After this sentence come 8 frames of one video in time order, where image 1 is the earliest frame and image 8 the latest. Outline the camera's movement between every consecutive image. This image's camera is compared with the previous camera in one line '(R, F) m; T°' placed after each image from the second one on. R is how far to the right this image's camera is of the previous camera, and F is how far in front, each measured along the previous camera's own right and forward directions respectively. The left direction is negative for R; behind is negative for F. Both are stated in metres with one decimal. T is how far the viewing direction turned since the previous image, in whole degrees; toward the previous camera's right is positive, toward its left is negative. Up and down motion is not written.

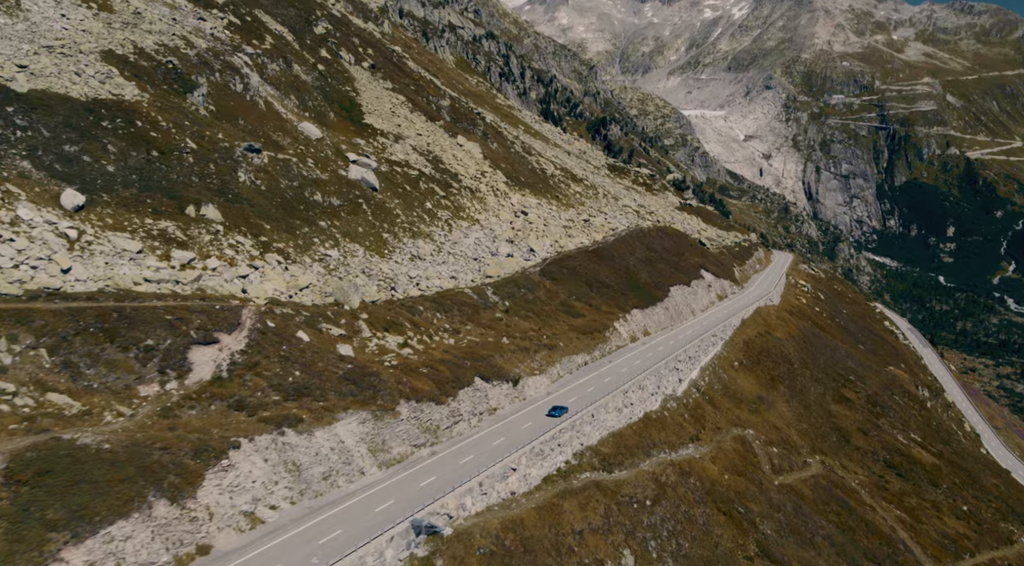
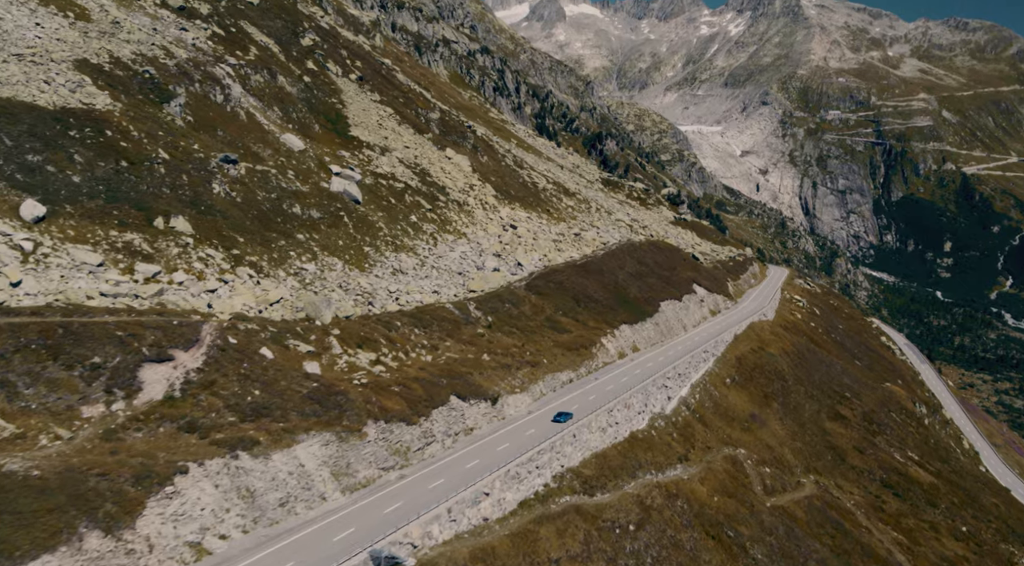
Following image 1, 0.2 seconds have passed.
(+1.4, +2.0) m; 0°
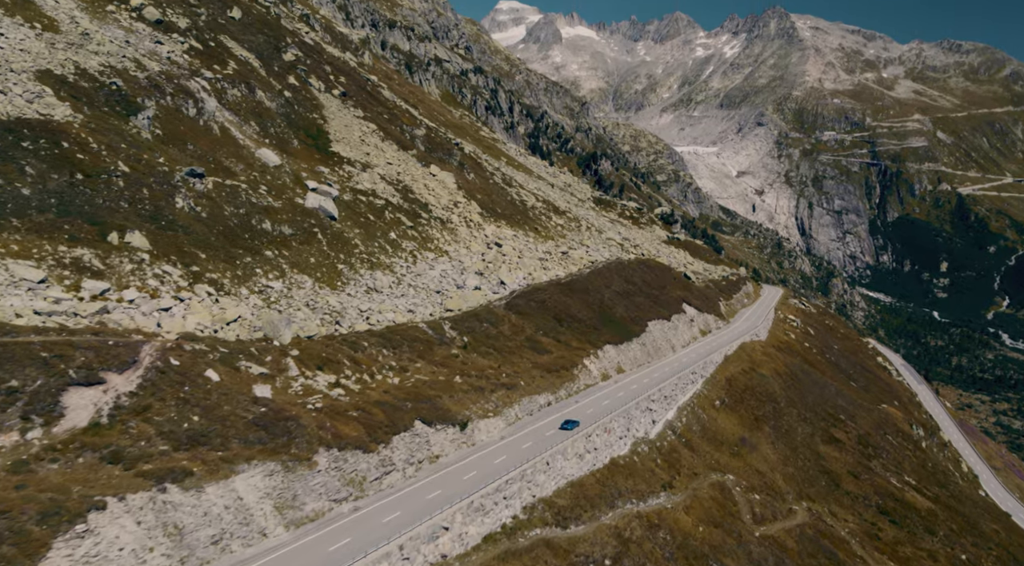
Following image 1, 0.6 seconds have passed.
(+1.9, +2.7) m; 0°
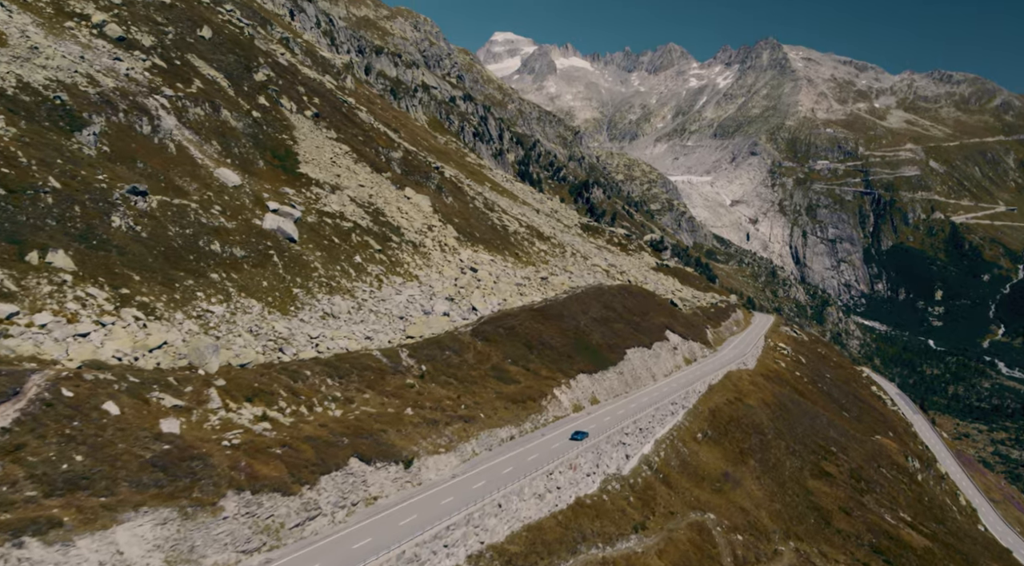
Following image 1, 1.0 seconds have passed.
(+2.9, +4.1) m; 0°
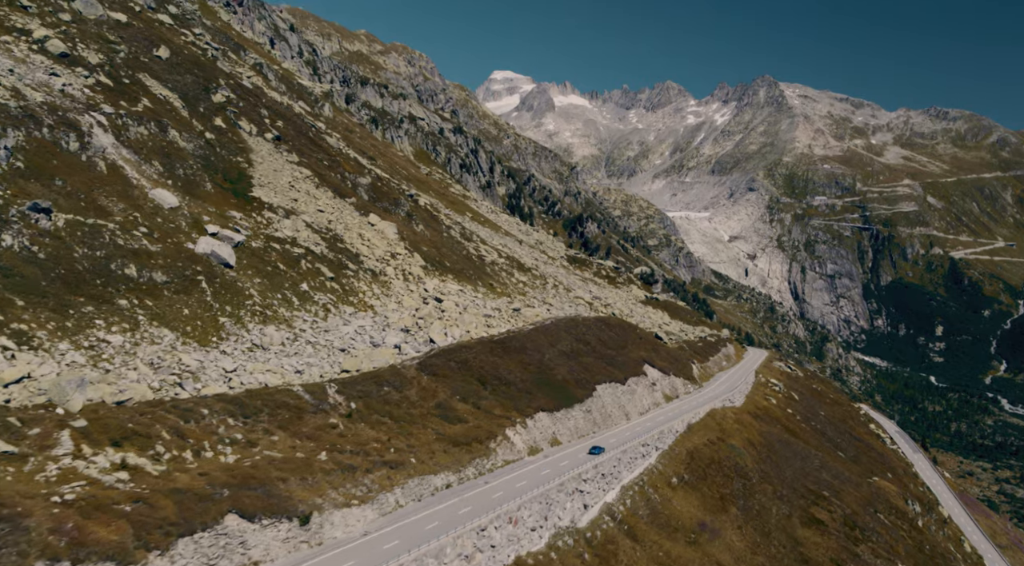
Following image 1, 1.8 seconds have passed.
(+4.3, +6.4) m; 0°
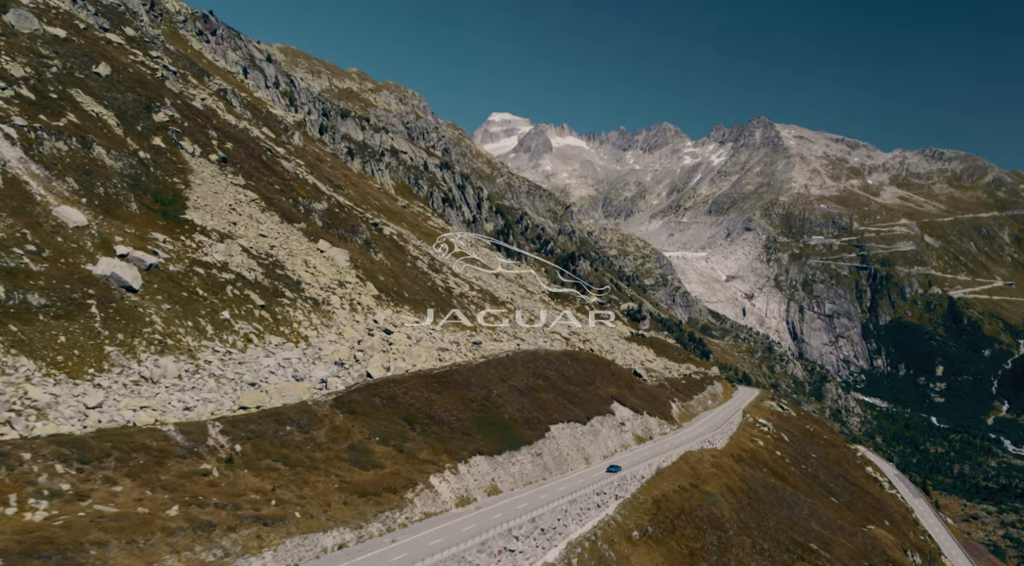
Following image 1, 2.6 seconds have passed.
(+5.2, +7.7) m; 0°
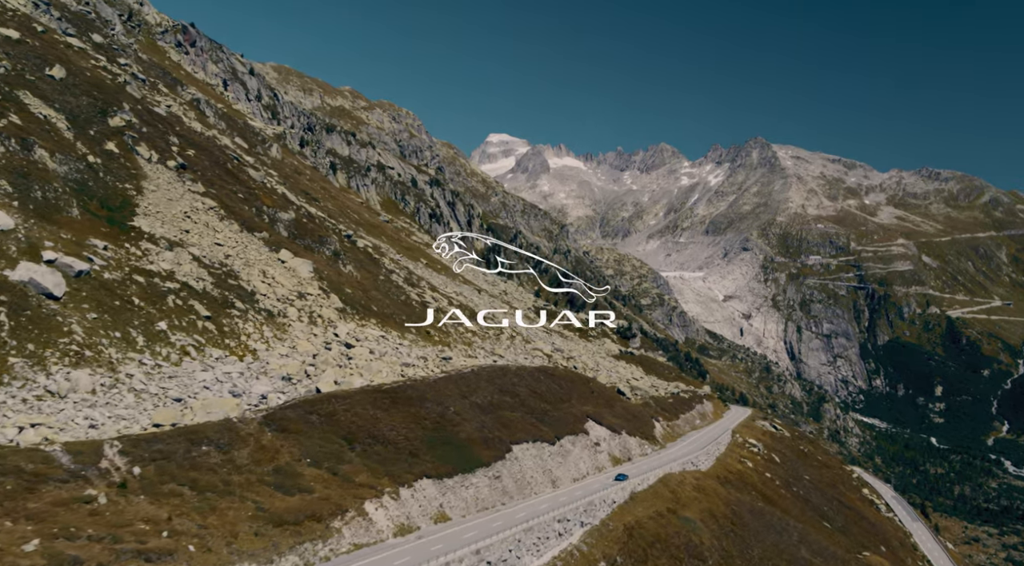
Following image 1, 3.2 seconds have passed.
(+3.4, +5.0) m; 0°
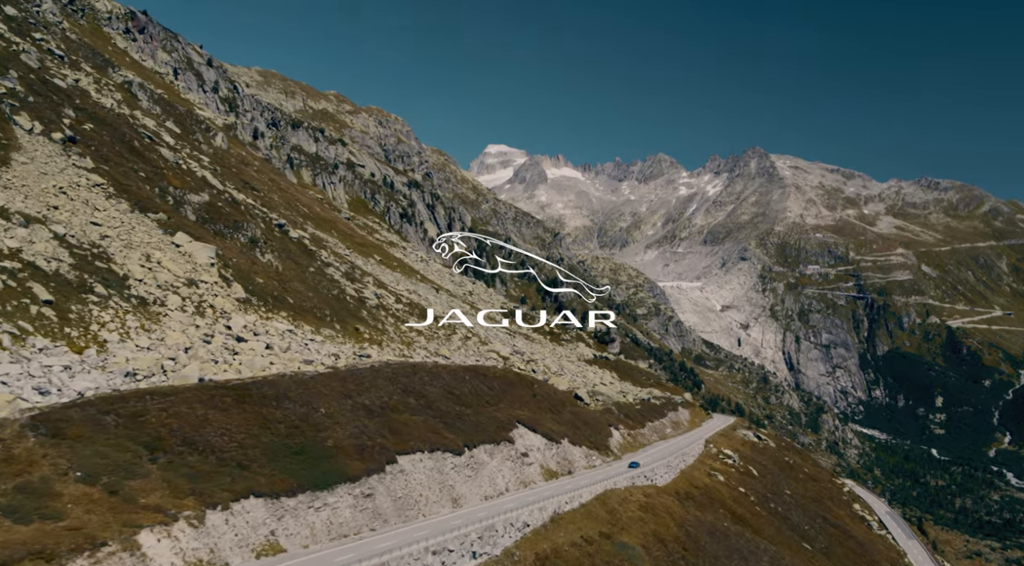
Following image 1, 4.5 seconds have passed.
(+8.1, +11.6) m; 0°
